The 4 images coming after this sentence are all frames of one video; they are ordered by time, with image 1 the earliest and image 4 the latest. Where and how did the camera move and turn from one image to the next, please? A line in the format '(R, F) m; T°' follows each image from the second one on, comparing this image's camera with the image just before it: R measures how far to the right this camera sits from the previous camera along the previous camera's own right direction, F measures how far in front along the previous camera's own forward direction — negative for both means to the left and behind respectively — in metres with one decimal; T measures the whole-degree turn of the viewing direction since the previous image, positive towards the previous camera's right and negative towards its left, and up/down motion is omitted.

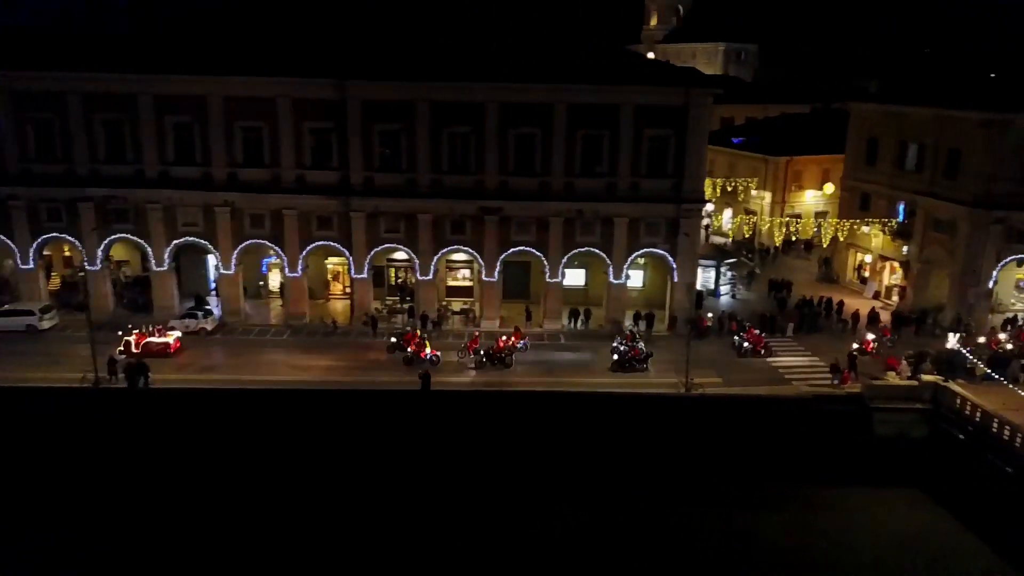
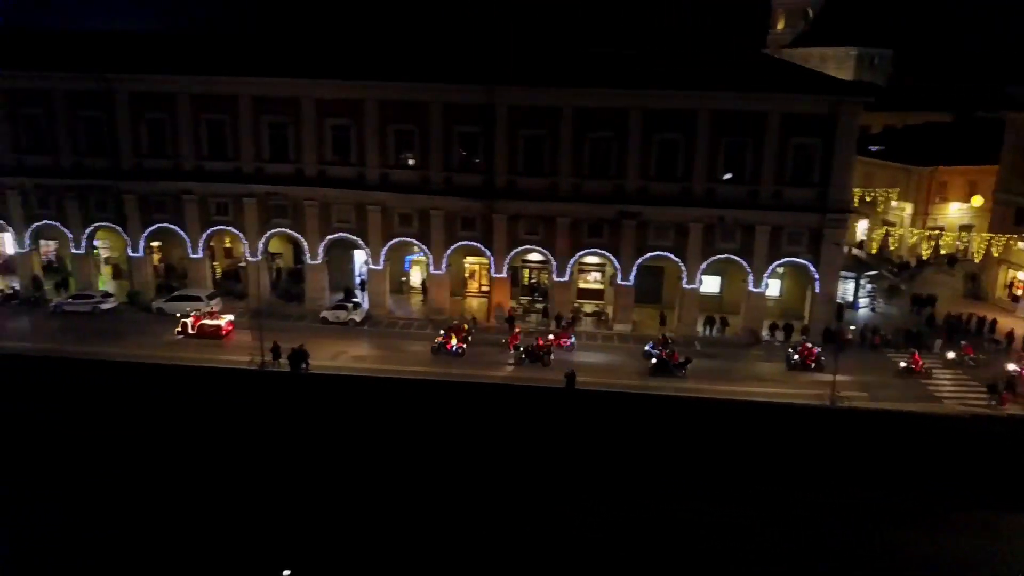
(-1.7, -0.9) m; -7°
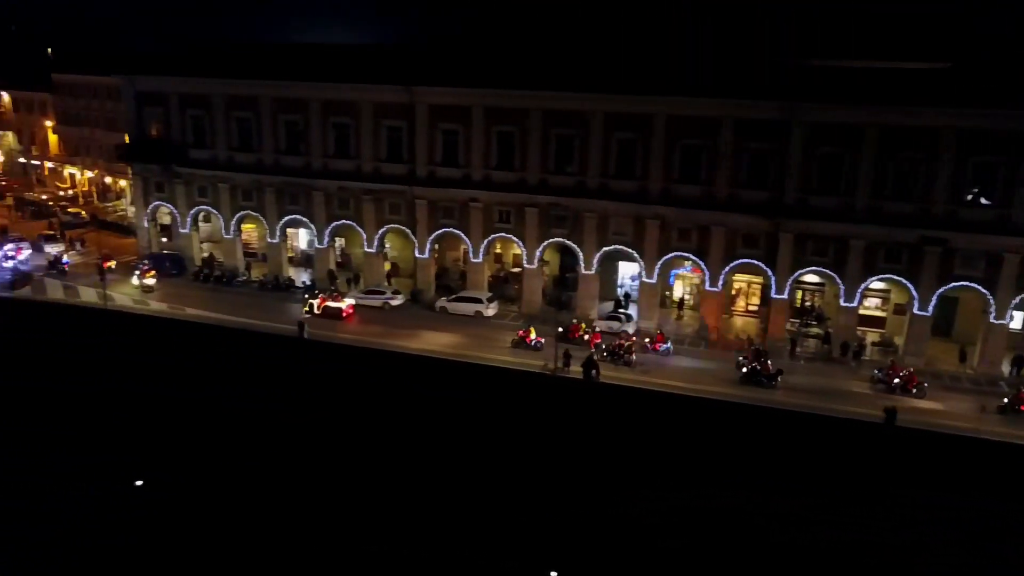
(-4.9, -0.7) m; -12°
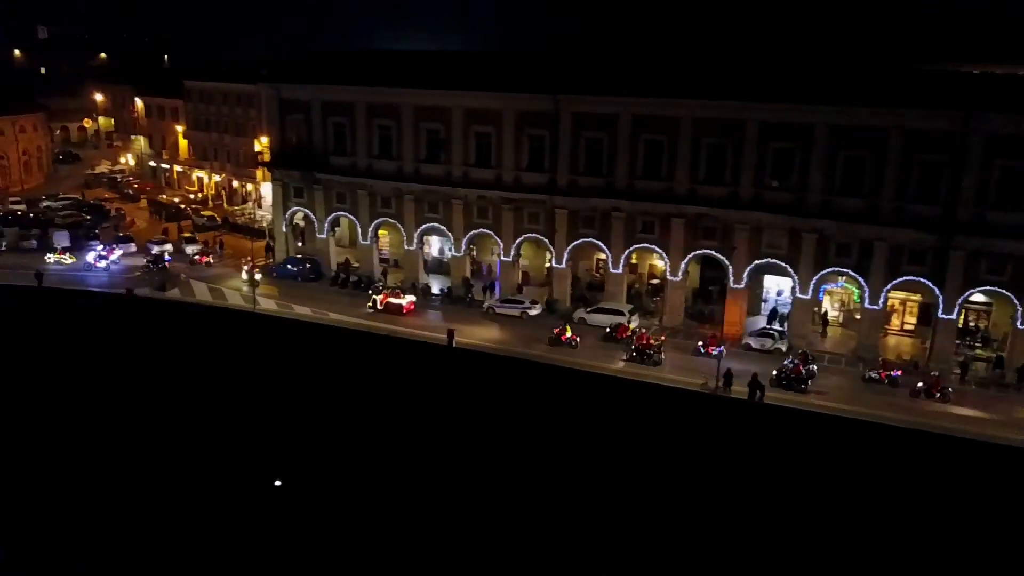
(-3.6, +0.4) m; -5°
